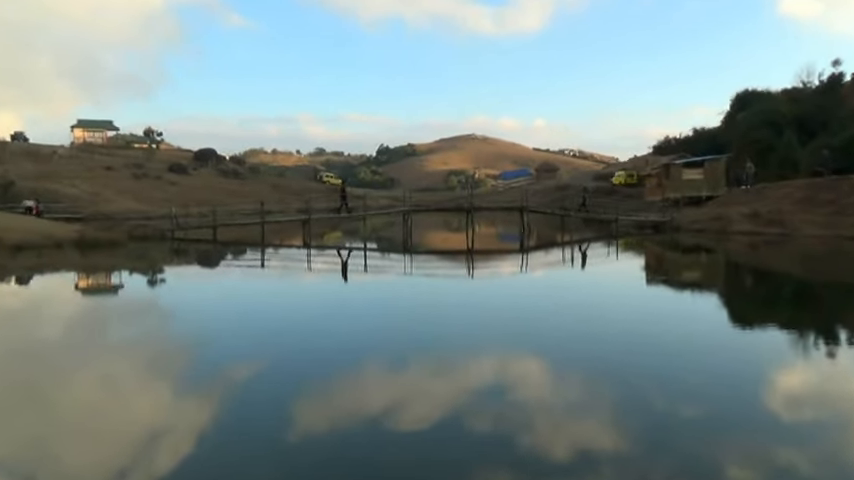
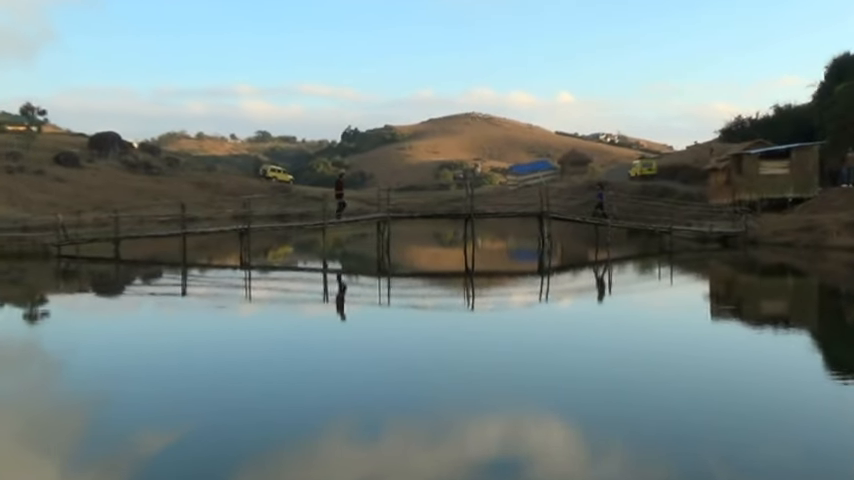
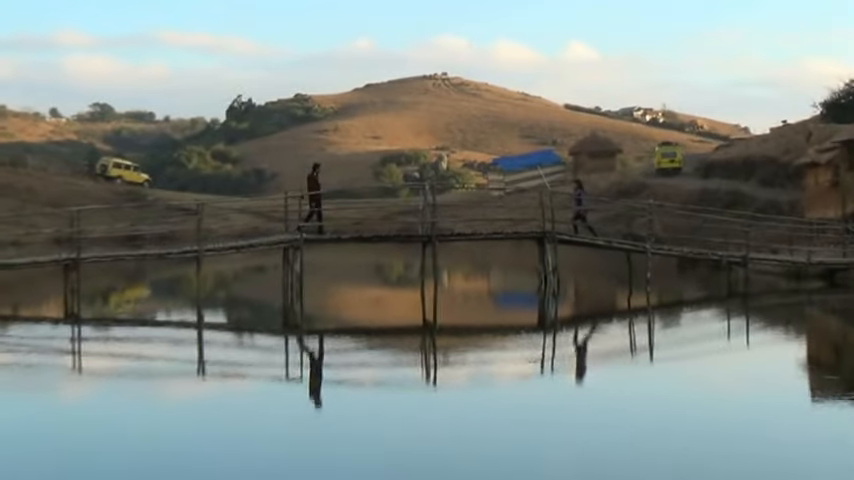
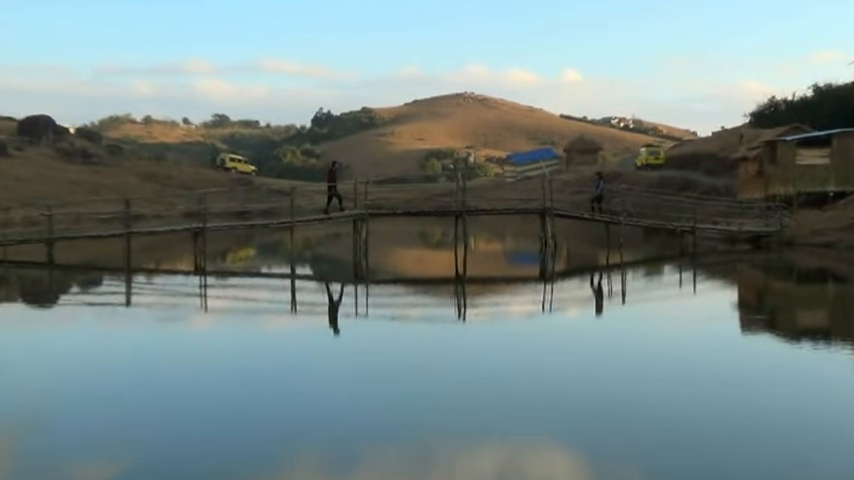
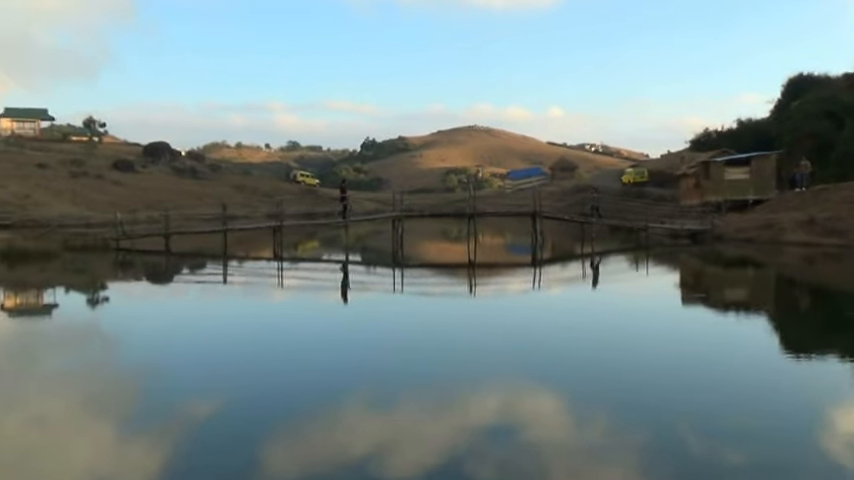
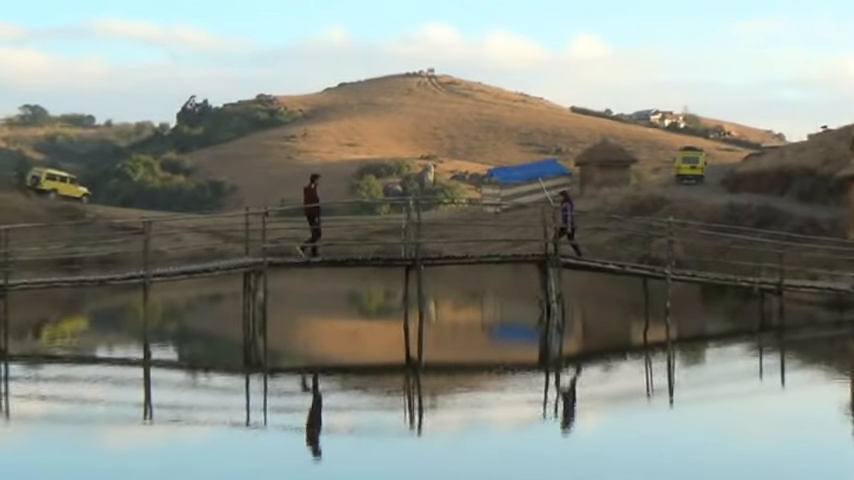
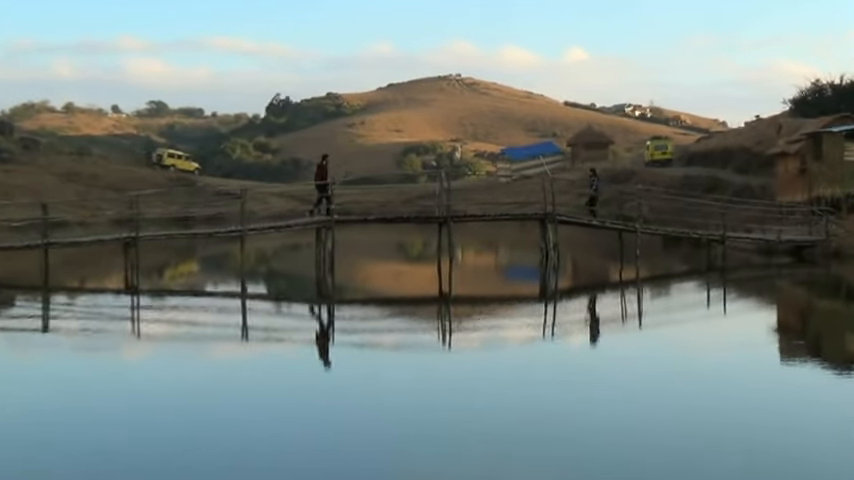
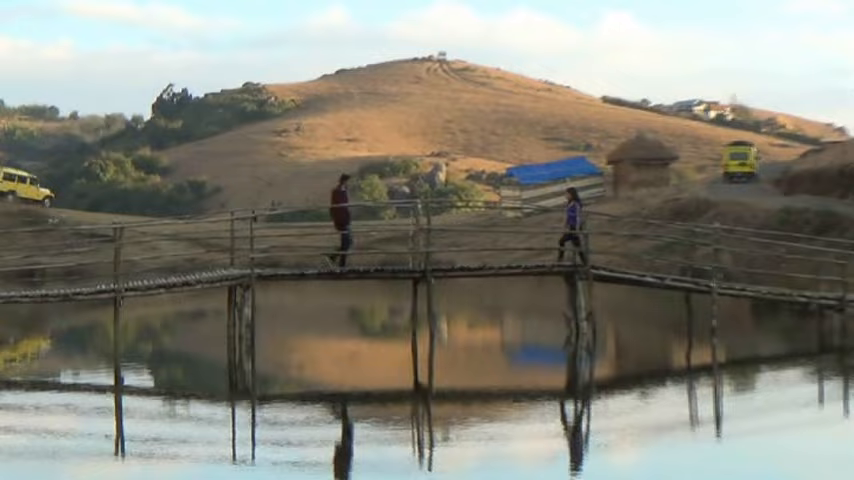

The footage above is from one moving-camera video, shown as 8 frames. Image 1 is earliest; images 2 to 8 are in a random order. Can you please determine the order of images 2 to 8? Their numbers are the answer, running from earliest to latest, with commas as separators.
5, 2, 4, 7, 3, 6, 8
